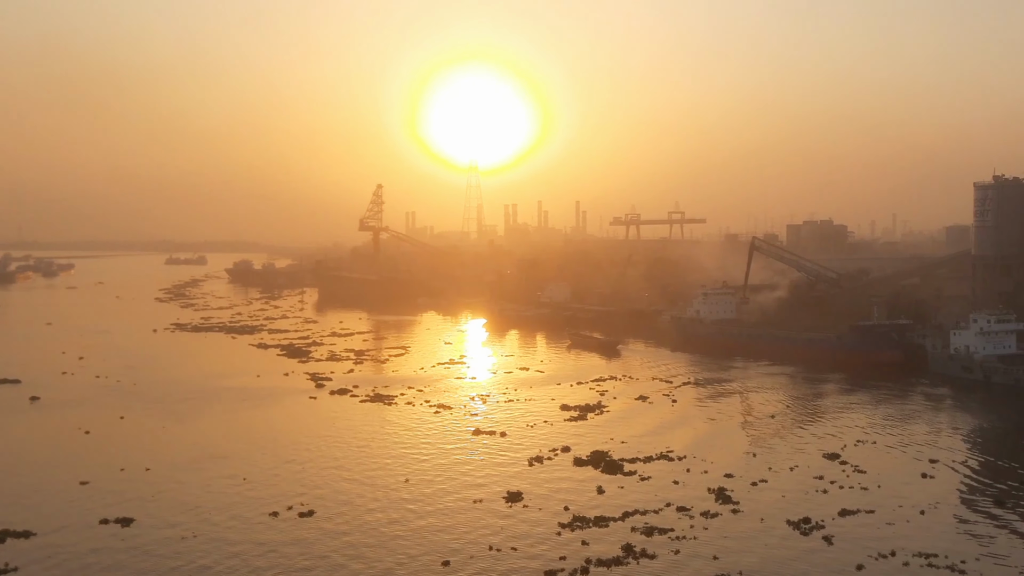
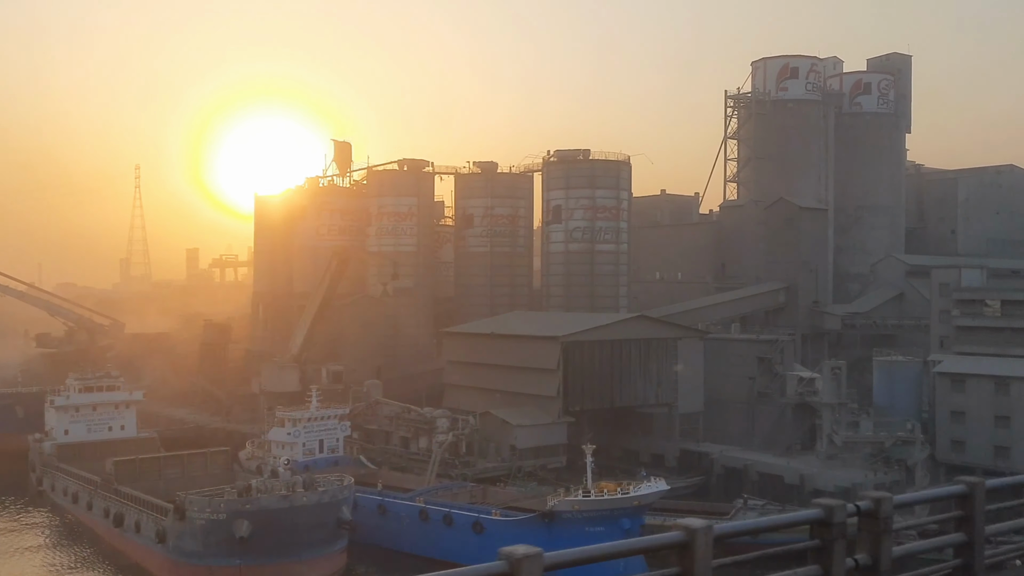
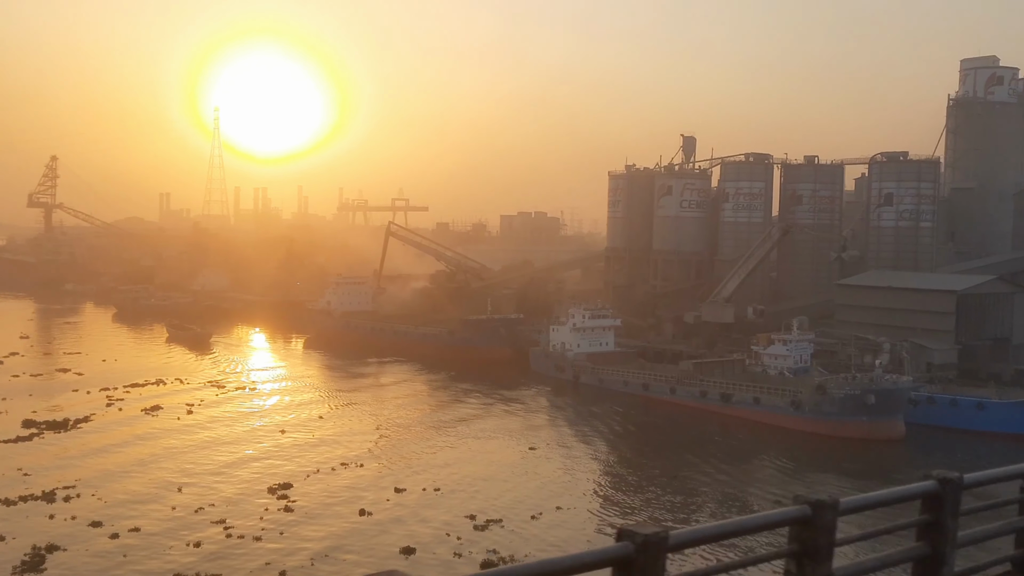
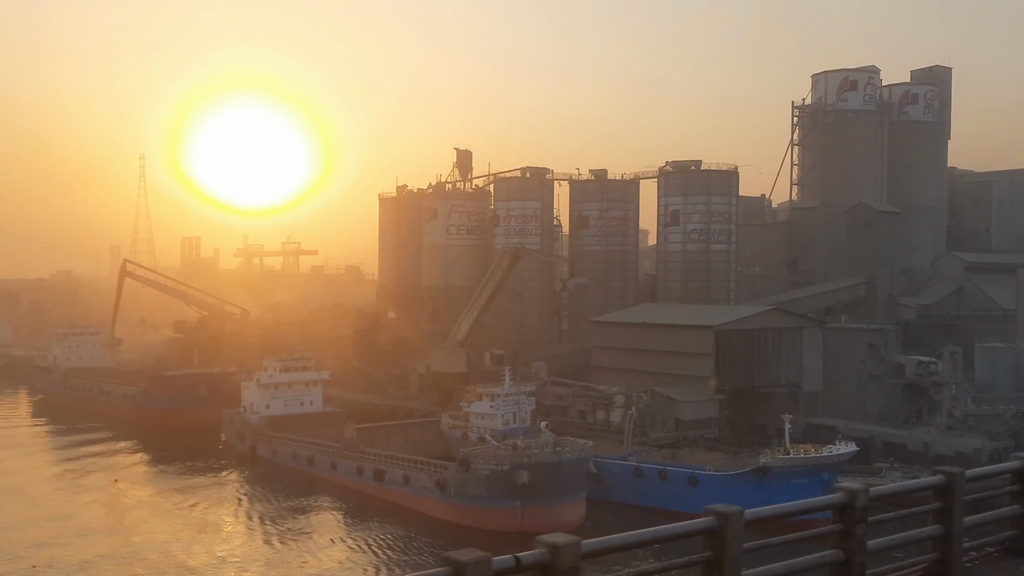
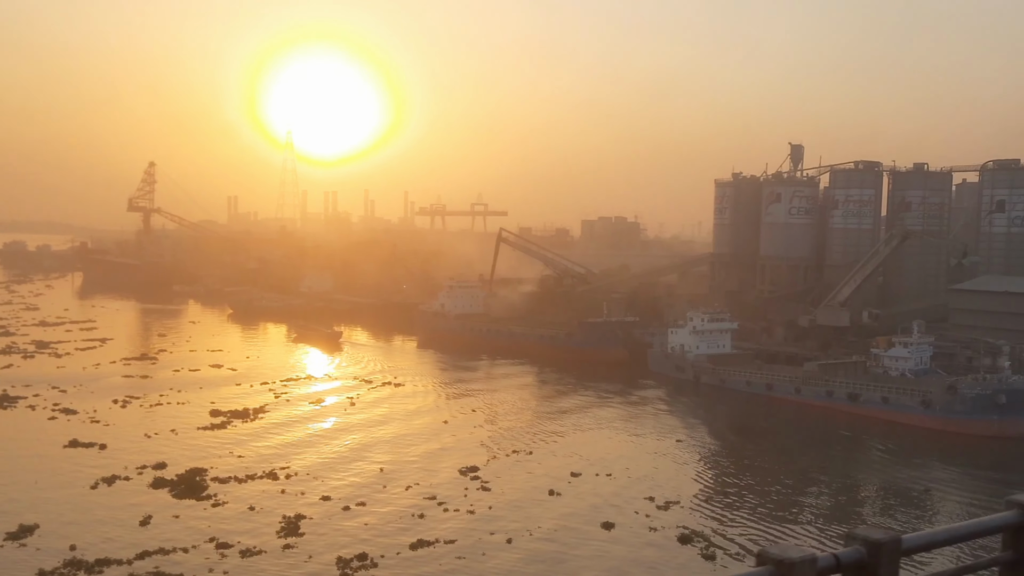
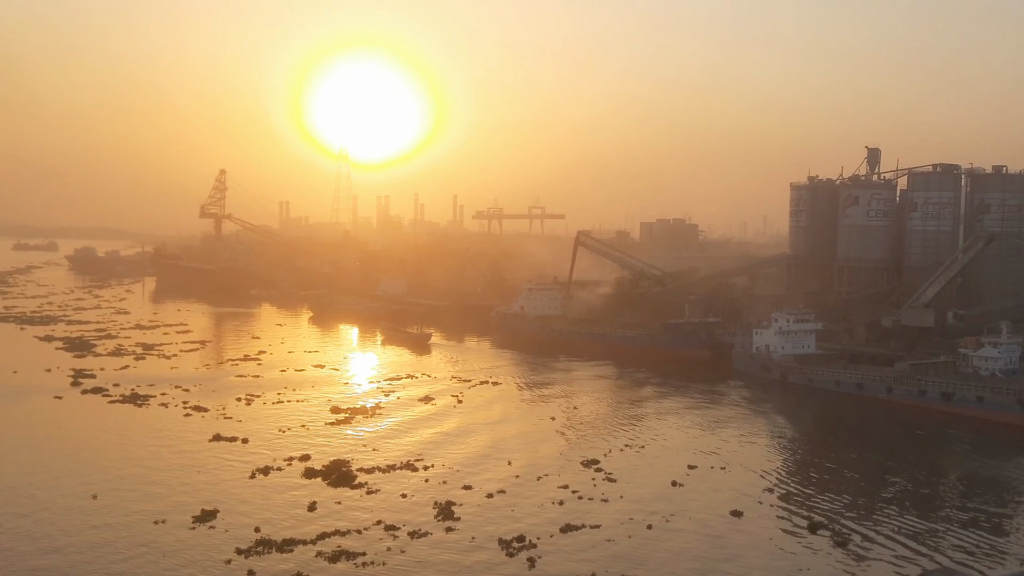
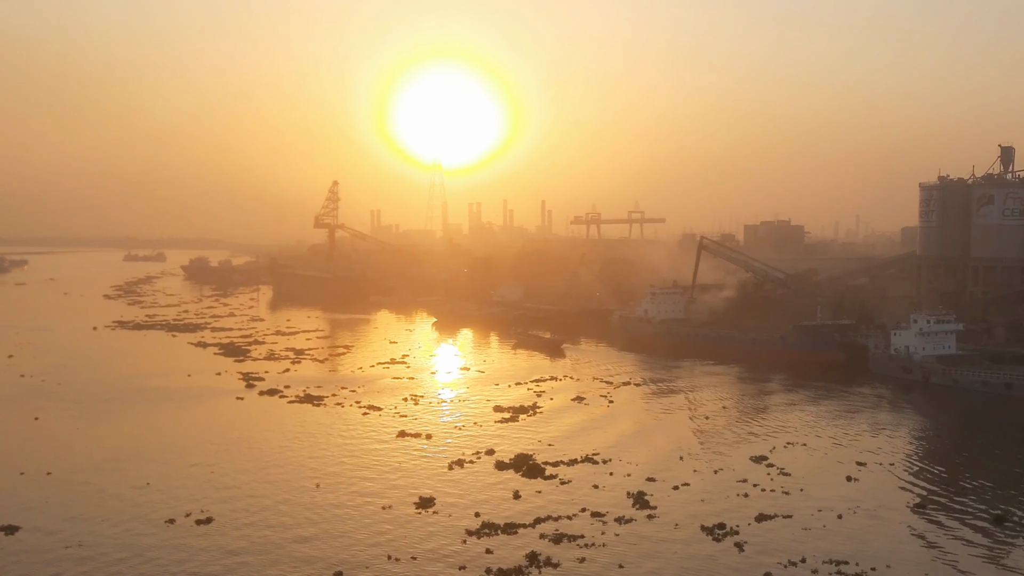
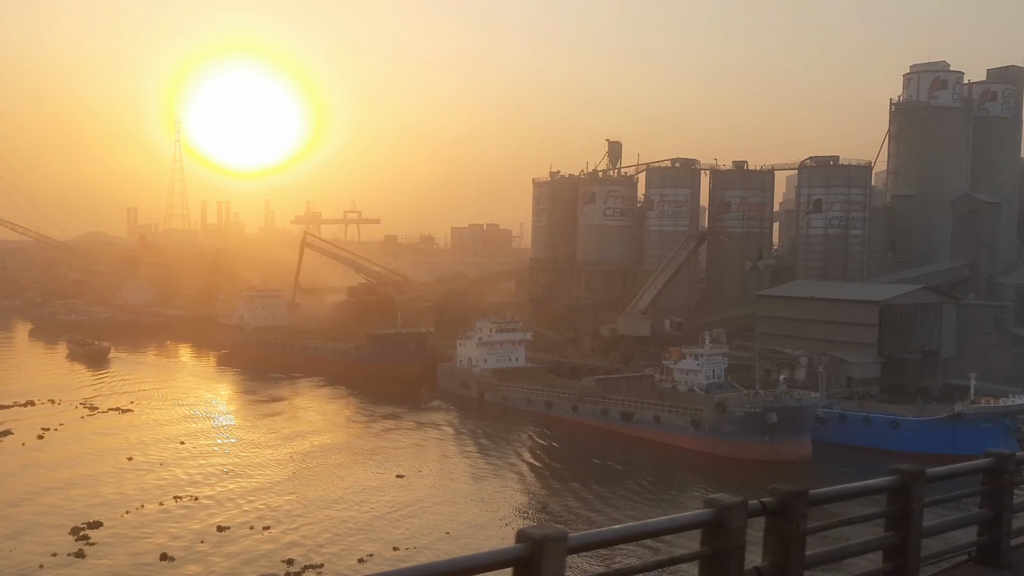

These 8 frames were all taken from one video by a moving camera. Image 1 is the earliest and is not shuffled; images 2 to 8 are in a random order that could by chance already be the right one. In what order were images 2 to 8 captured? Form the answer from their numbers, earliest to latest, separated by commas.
7, 6, 5, 3, 8, 4, 2
